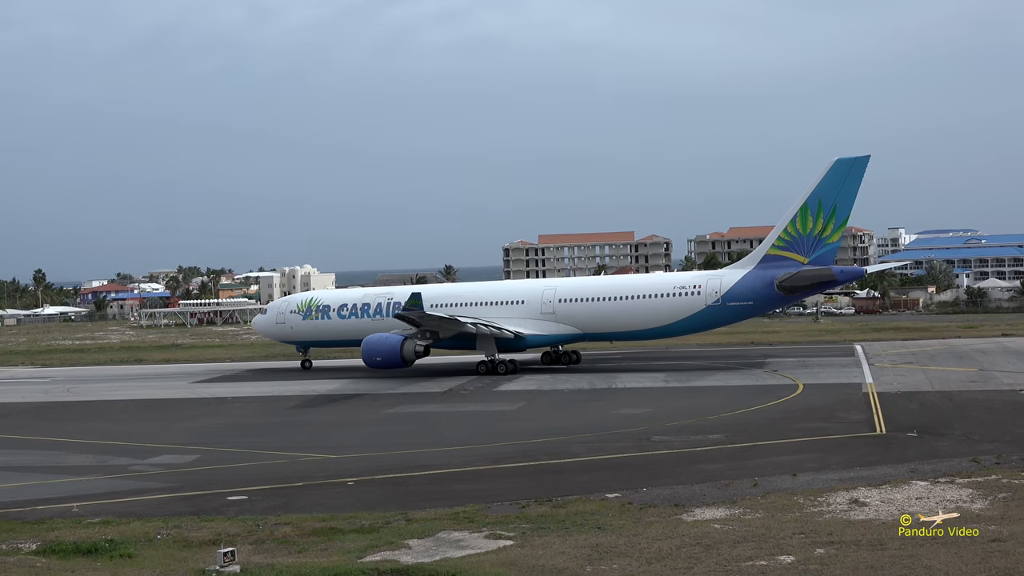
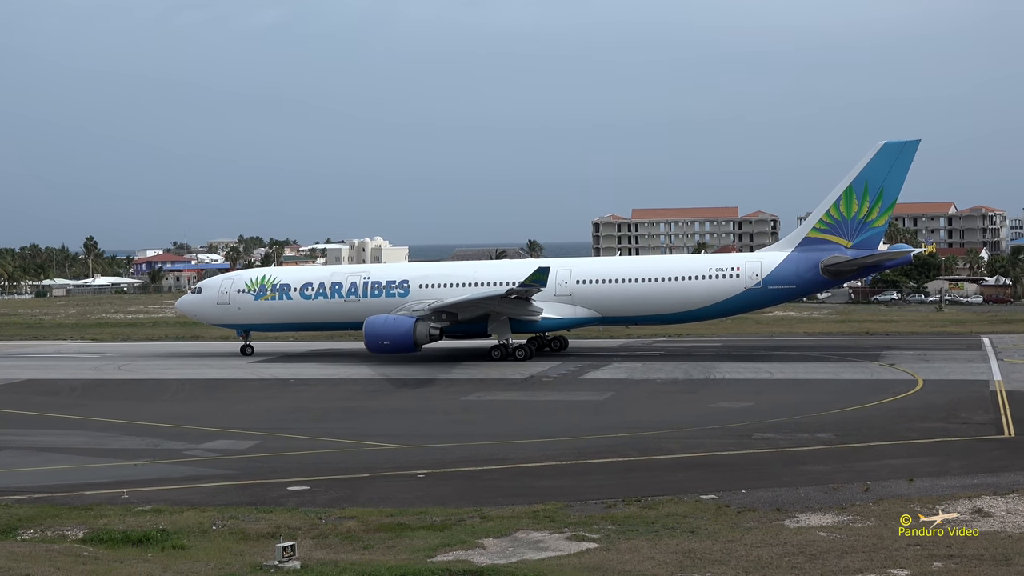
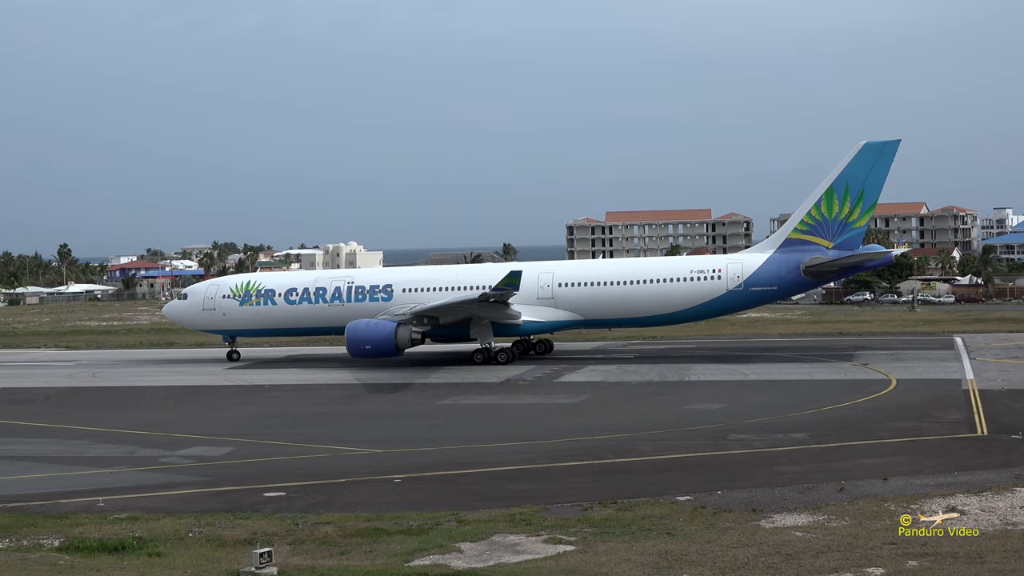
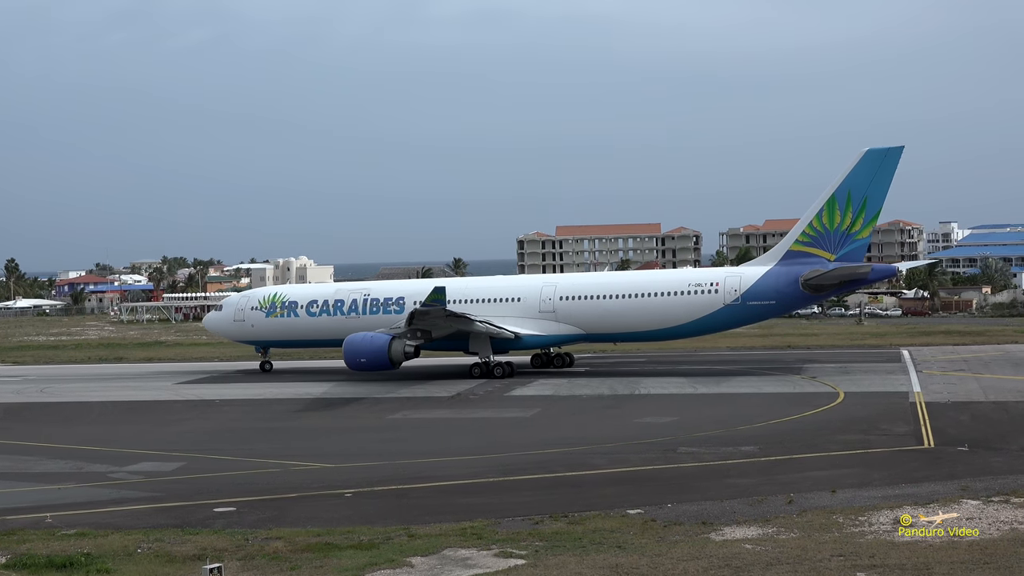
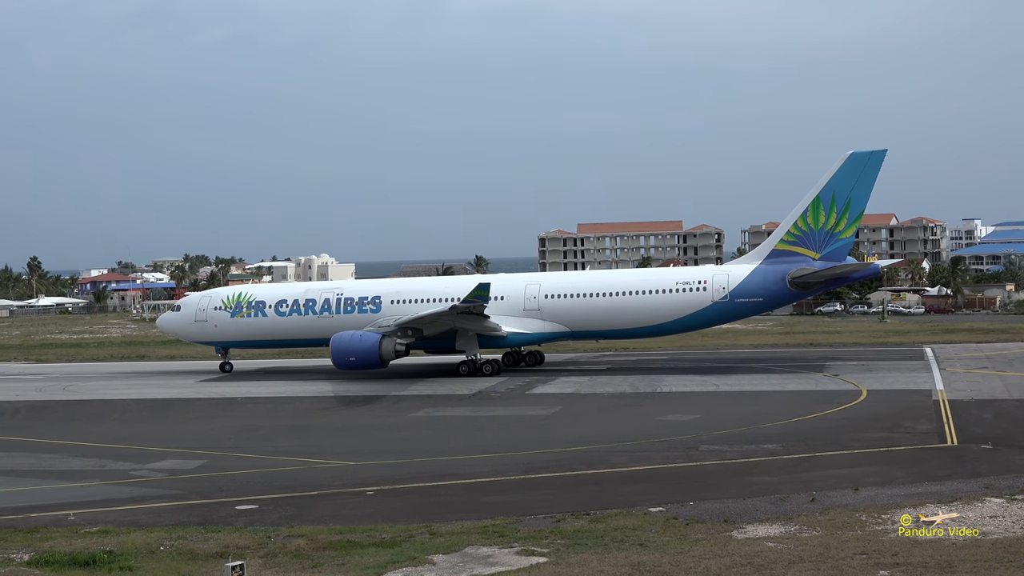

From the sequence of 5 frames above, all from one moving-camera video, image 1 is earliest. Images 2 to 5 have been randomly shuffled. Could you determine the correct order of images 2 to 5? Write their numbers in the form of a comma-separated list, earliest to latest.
4, 5, 3, 2
